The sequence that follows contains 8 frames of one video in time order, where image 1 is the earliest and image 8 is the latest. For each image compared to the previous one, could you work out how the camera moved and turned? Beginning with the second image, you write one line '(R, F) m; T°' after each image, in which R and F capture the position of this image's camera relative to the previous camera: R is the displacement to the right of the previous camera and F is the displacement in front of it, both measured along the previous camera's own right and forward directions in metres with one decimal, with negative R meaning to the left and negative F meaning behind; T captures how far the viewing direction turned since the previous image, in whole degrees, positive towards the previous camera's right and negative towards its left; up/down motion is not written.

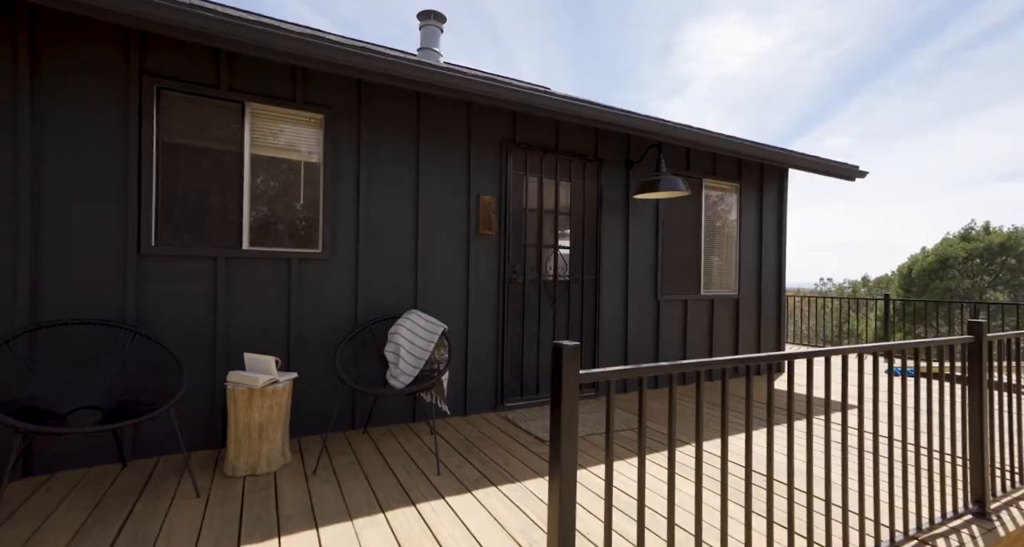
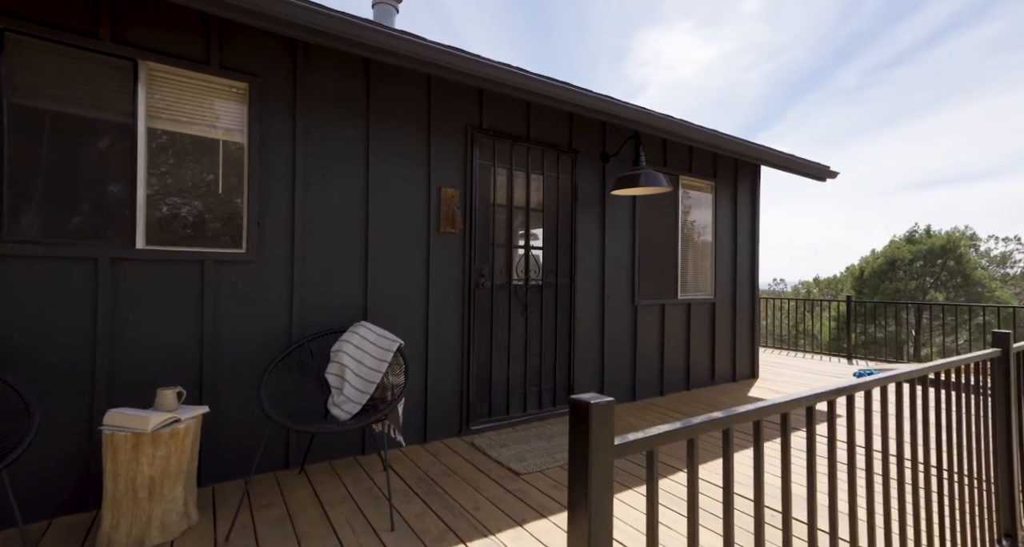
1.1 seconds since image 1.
(-0.1, +0.5) m; +5°
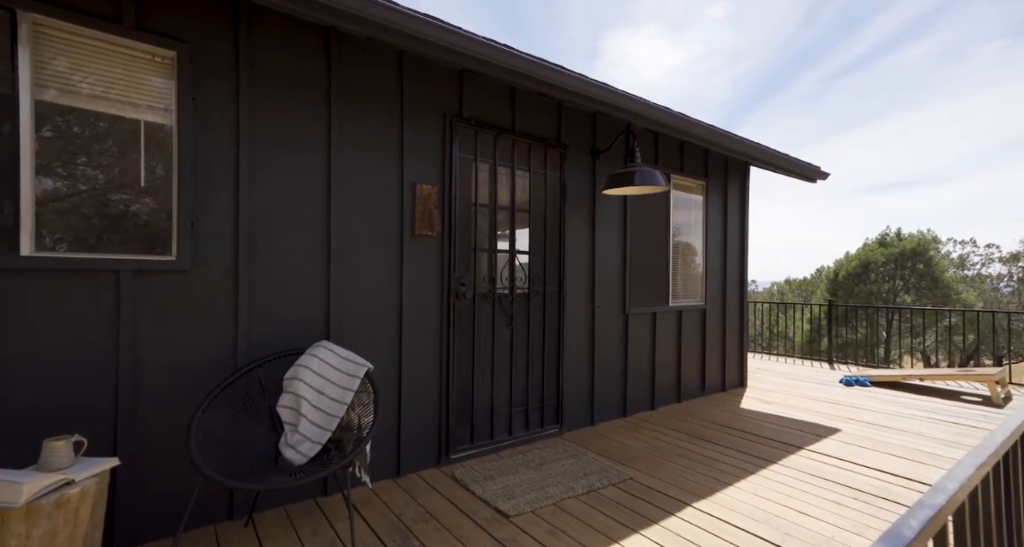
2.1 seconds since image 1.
(-0.1, +0.4) m; +3°
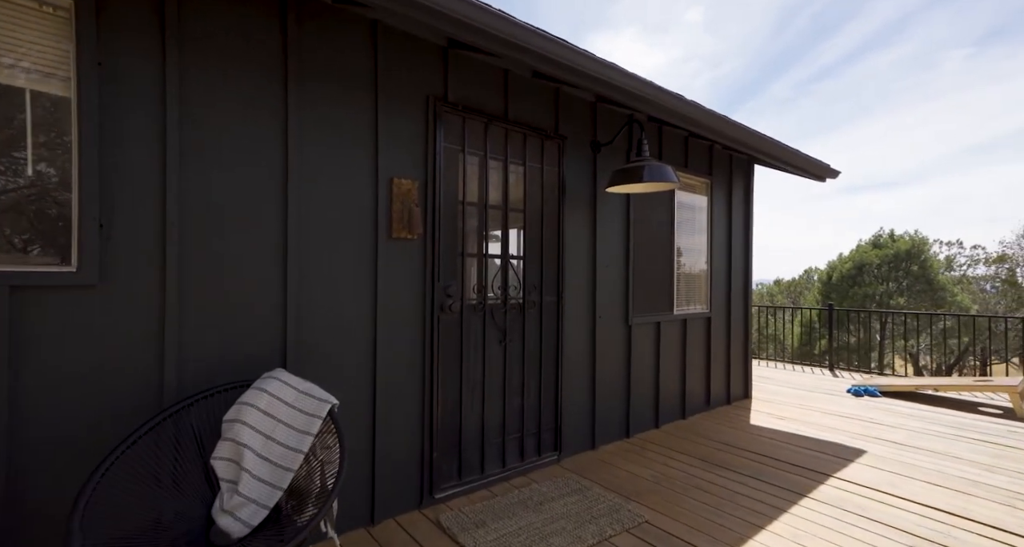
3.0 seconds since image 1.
(0.0, +0.4) m; +2°
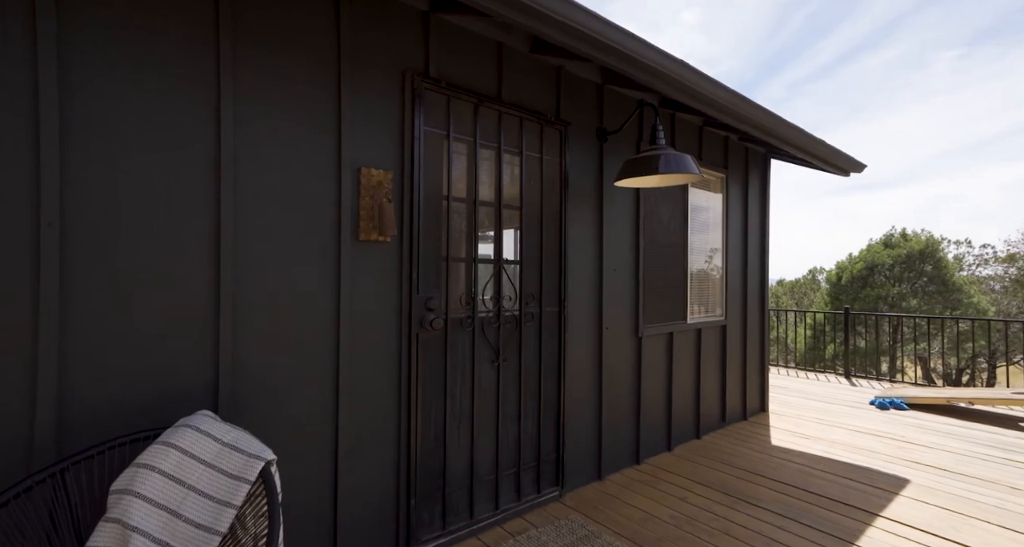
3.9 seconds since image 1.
(0.0, +0.4) m; 0°
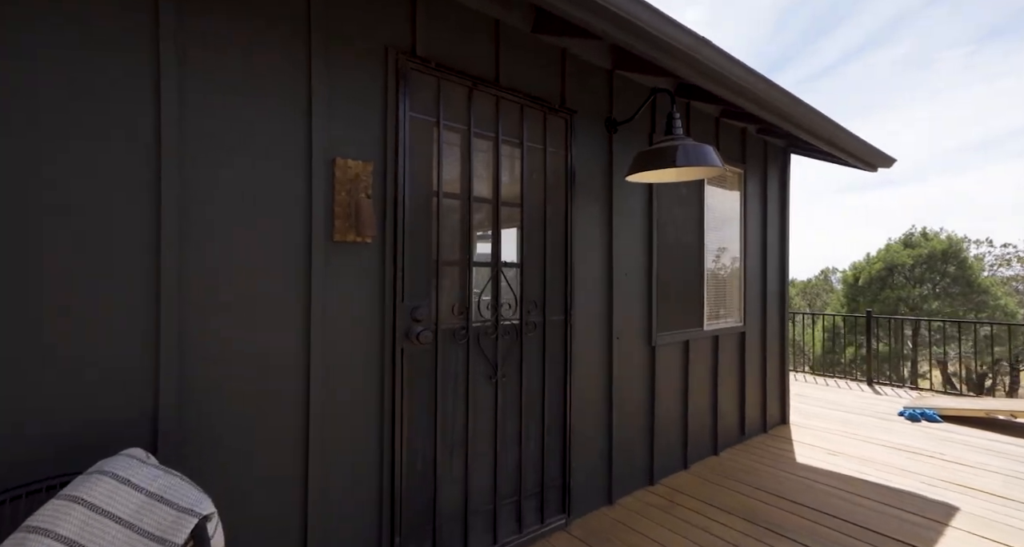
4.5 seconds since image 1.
(0.0, +0.3) m; -1°
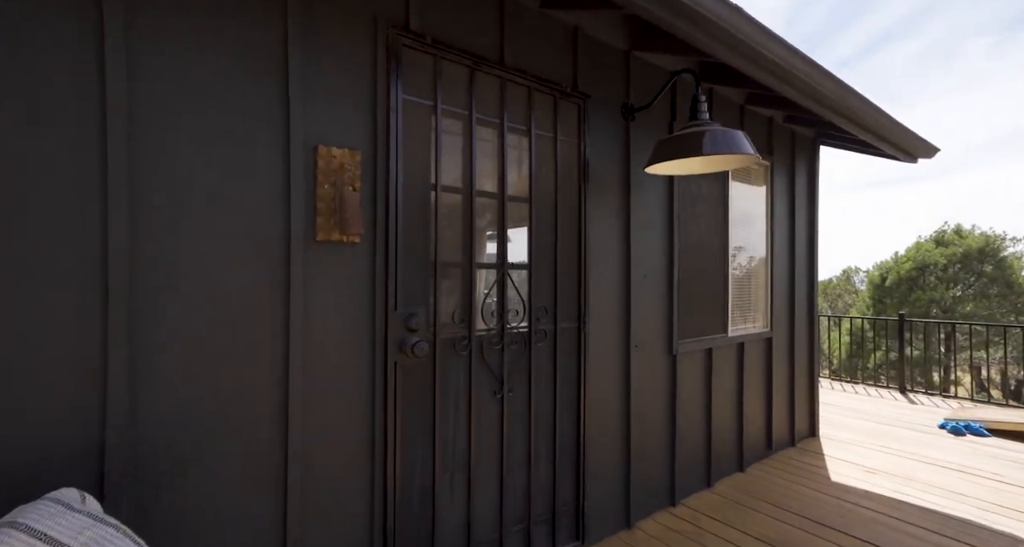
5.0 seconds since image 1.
(0.0, +0.2) m; -1°
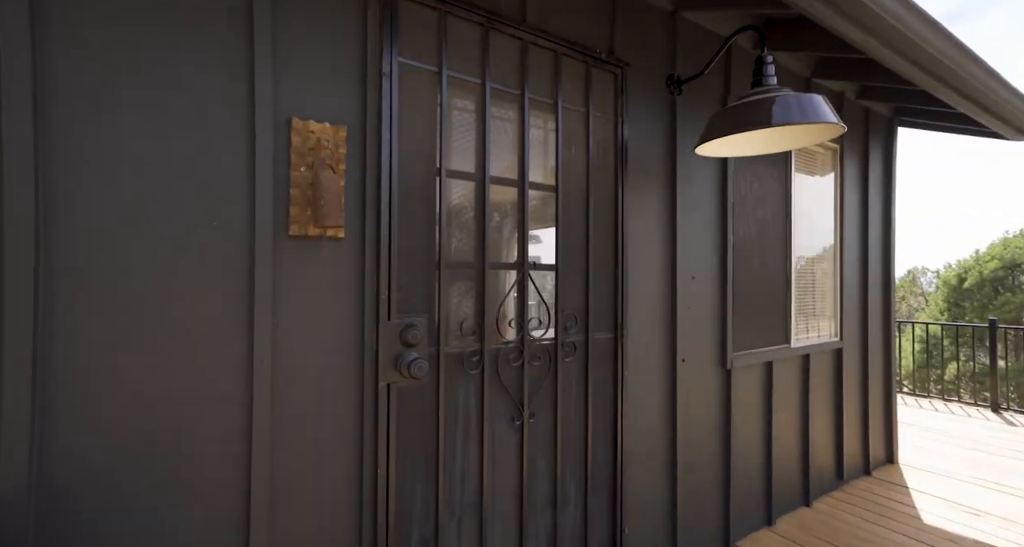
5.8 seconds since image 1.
(+0.1, +0.3) m; -4°
